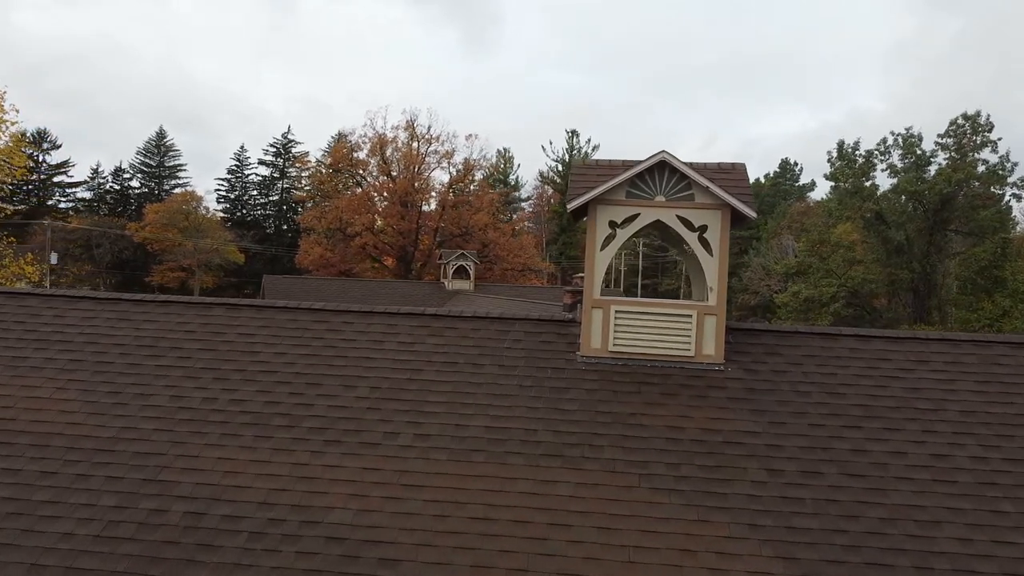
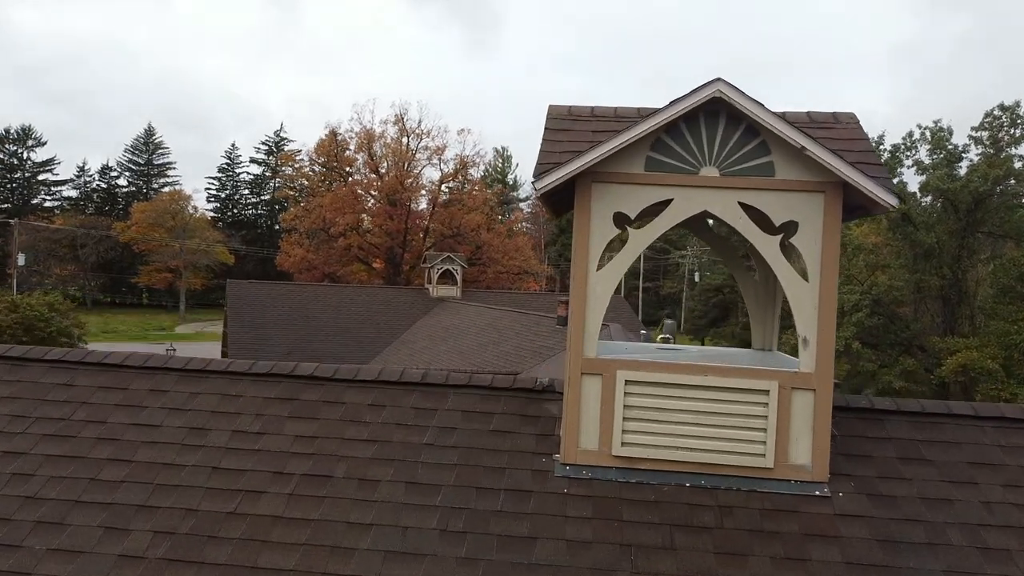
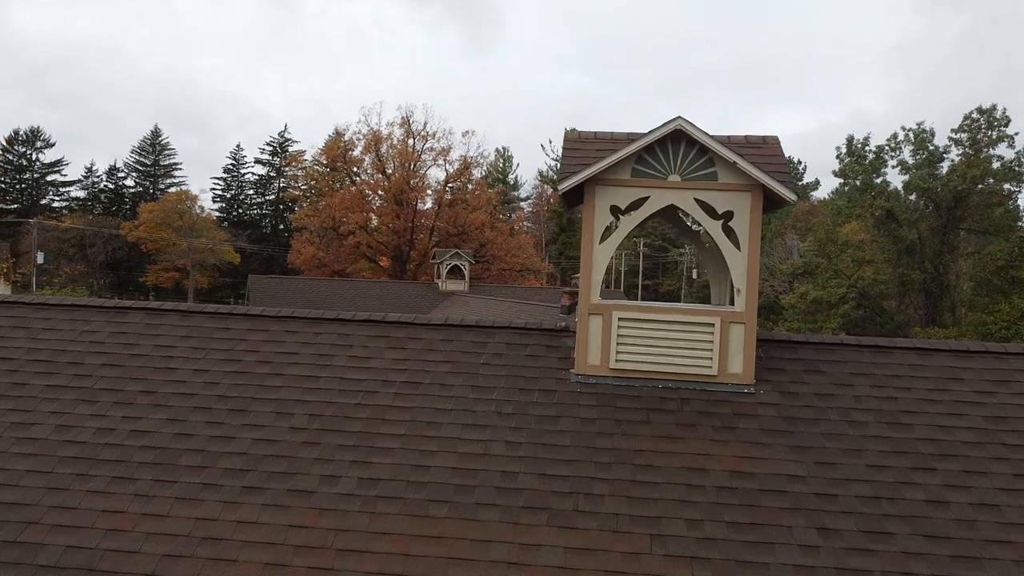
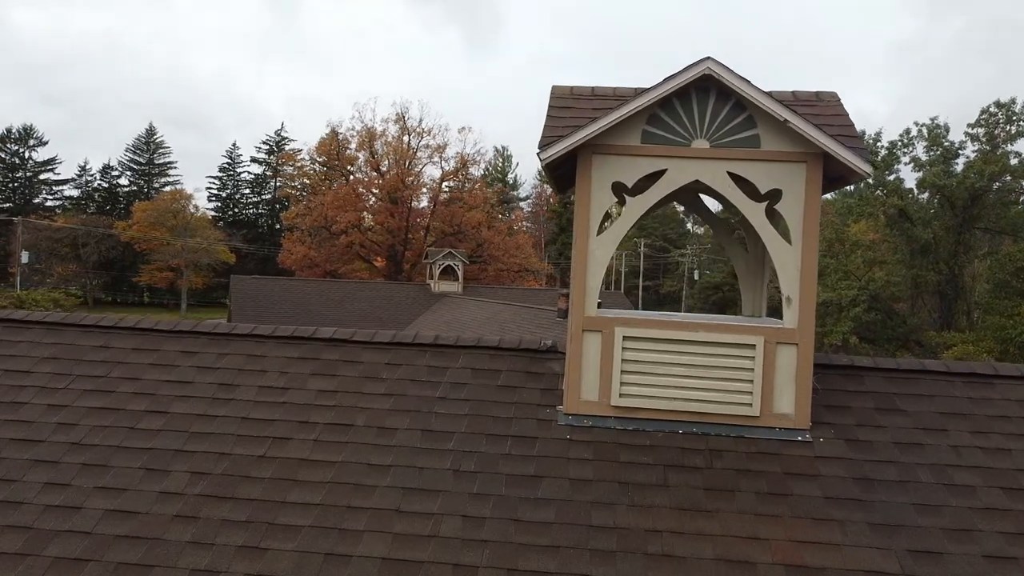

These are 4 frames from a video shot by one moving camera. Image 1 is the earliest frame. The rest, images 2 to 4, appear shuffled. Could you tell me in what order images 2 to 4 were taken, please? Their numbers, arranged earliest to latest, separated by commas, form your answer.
3, 4, 2
